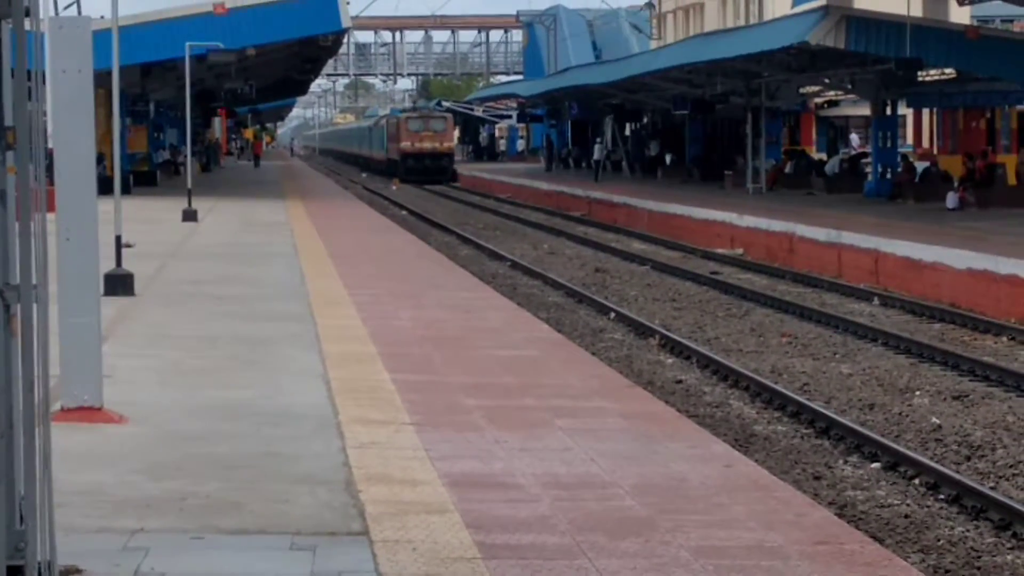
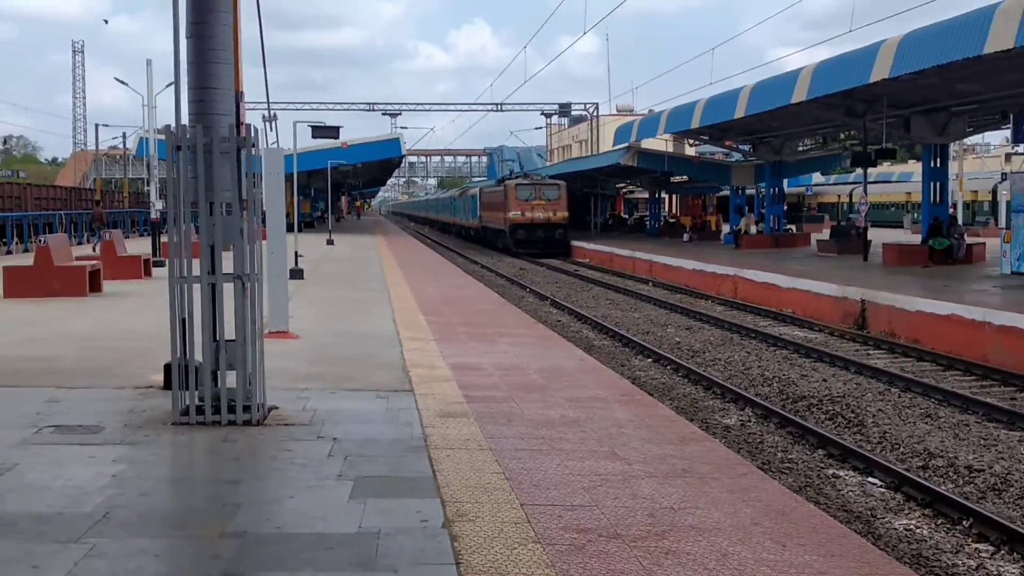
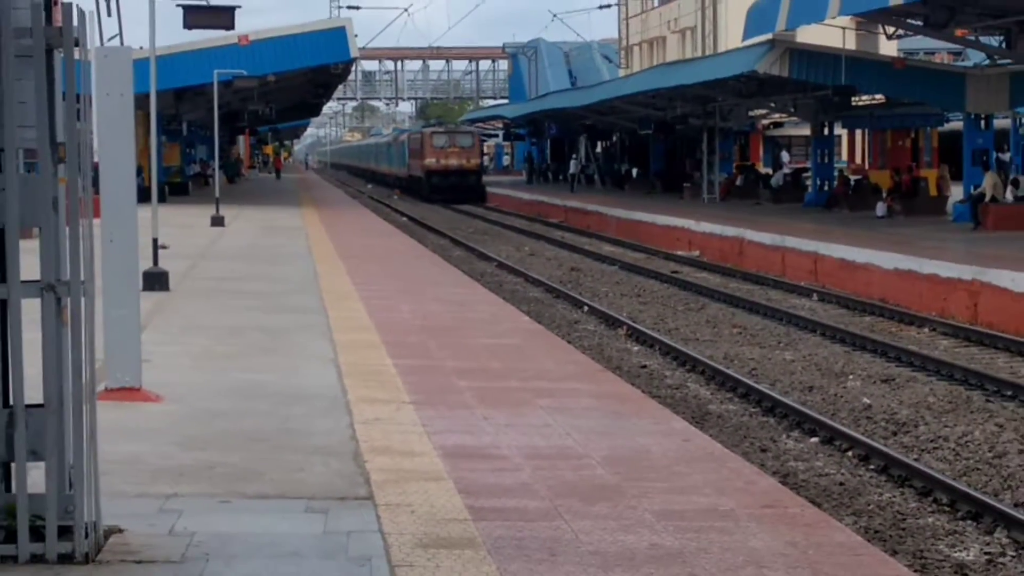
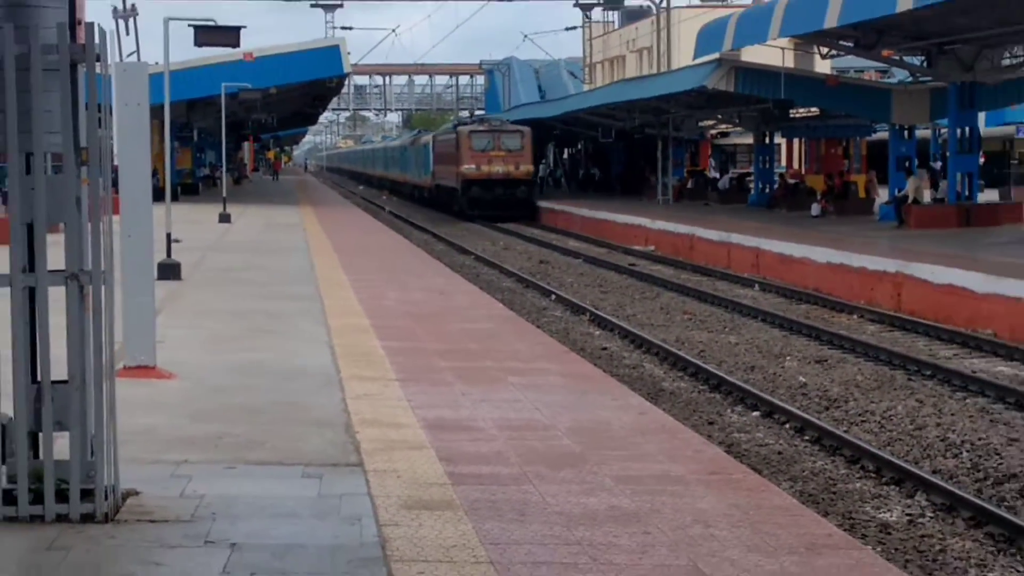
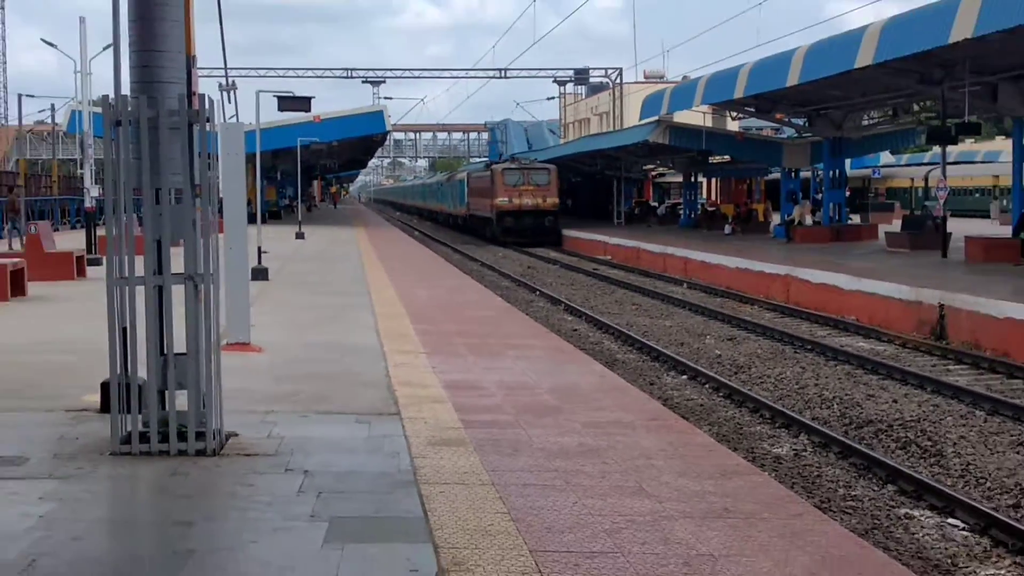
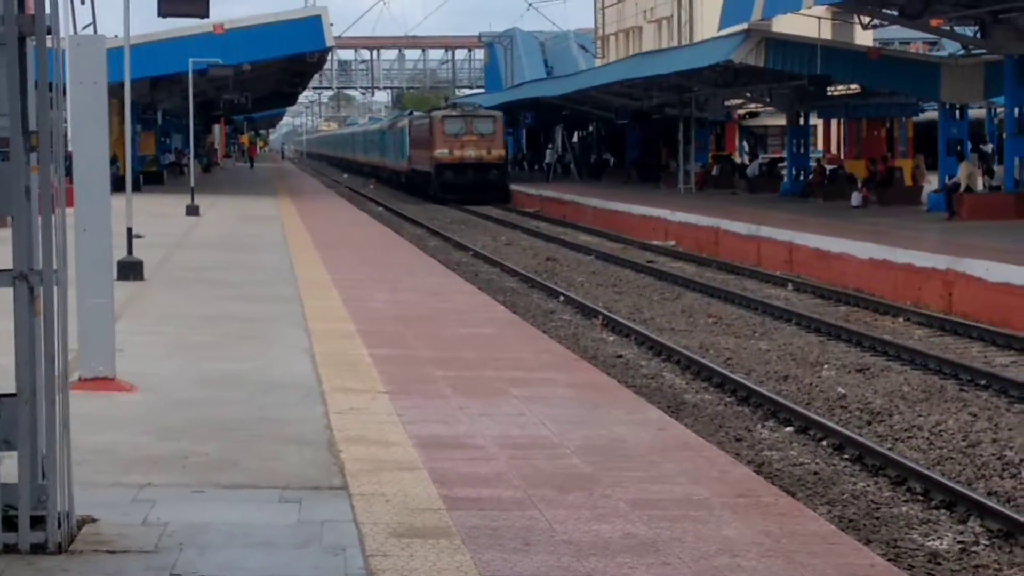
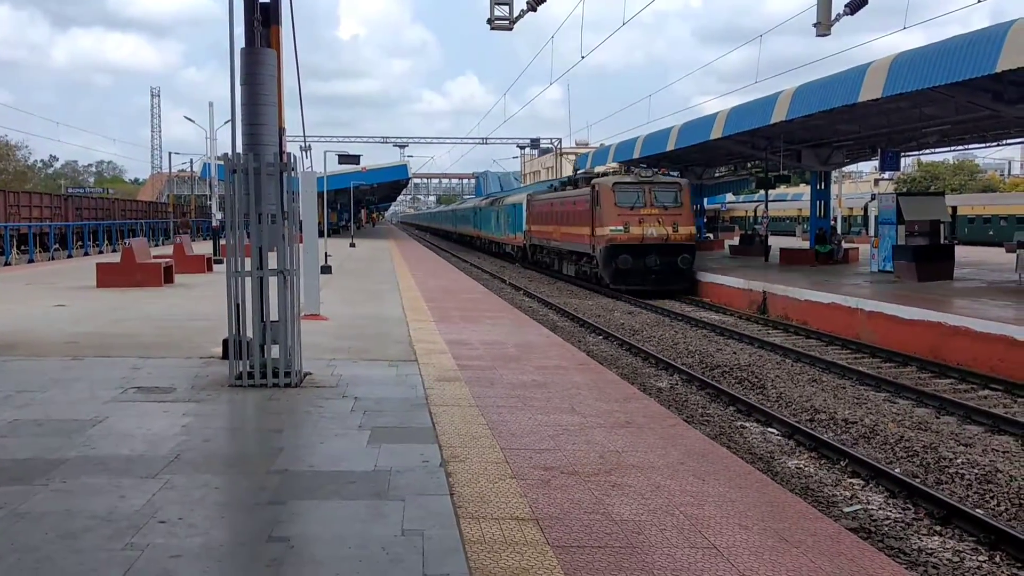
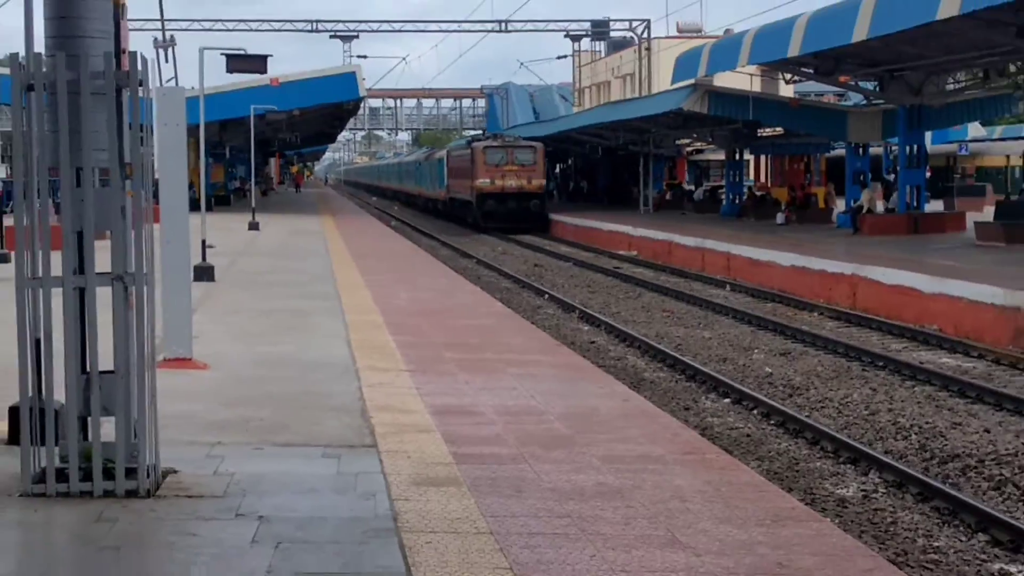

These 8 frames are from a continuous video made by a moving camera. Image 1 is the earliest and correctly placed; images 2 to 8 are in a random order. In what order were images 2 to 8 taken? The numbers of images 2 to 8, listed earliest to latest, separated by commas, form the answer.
3, 6, 4, 8, 5, 2, 7
